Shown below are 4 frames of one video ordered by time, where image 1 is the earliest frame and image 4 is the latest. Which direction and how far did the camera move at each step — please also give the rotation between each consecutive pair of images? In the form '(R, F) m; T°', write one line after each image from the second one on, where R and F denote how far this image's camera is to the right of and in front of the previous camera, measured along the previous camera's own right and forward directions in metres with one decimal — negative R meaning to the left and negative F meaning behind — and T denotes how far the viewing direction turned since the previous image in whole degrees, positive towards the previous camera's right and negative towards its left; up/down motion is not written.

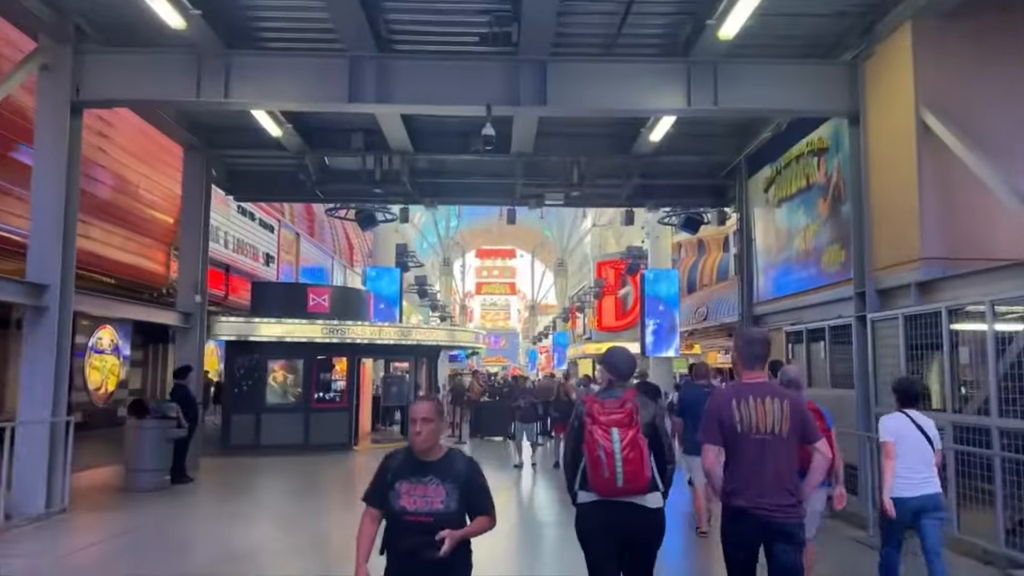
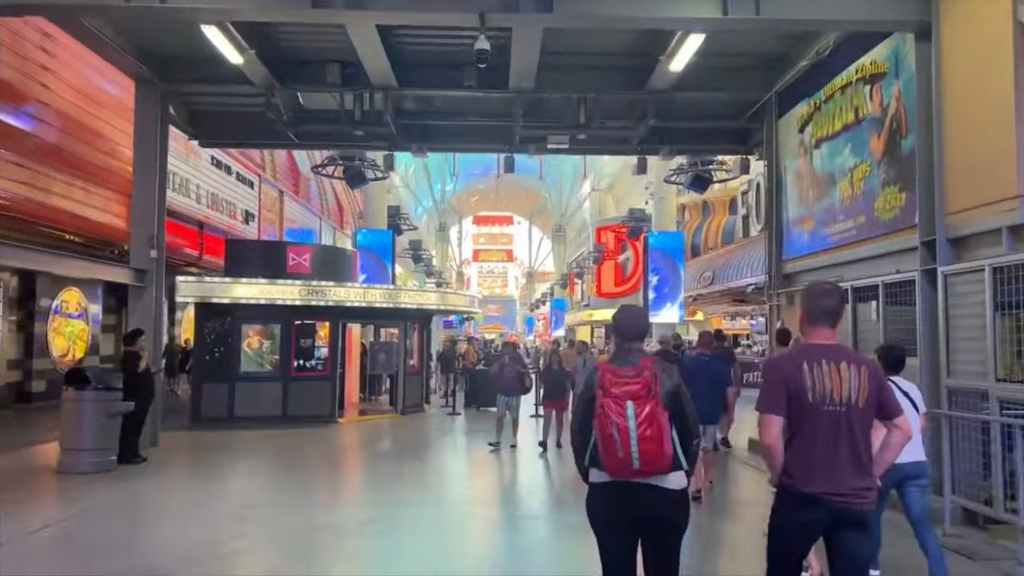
(0.0, +1.5) m; 0°
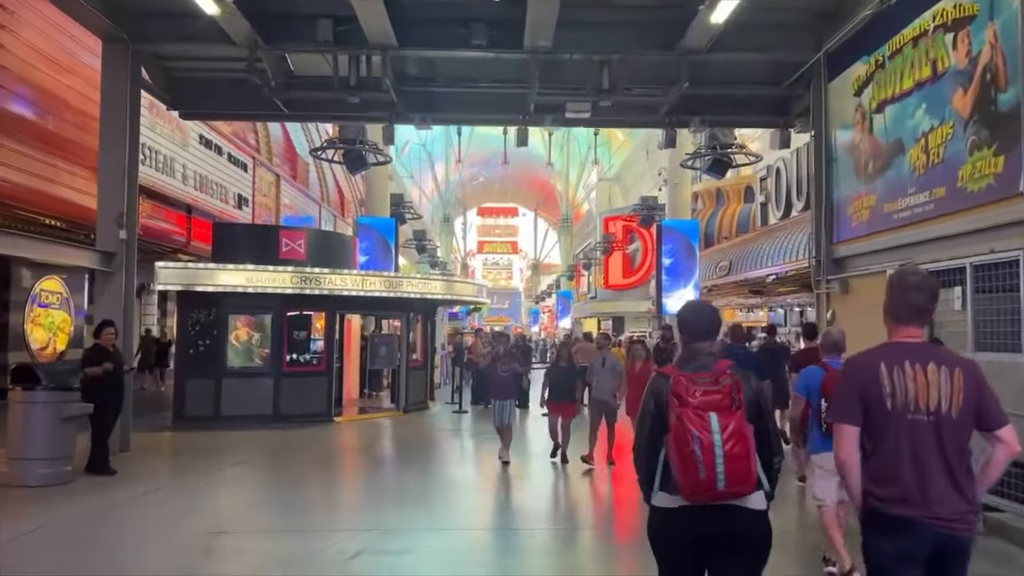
(-0.1, +1.3) m; 0°
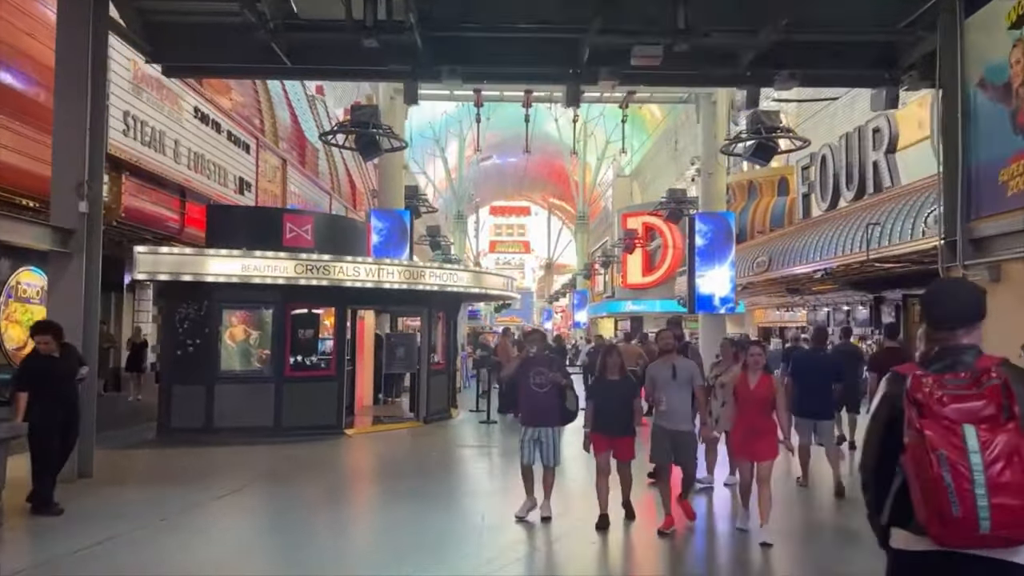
(-0.5, +2.1) m; -1°
